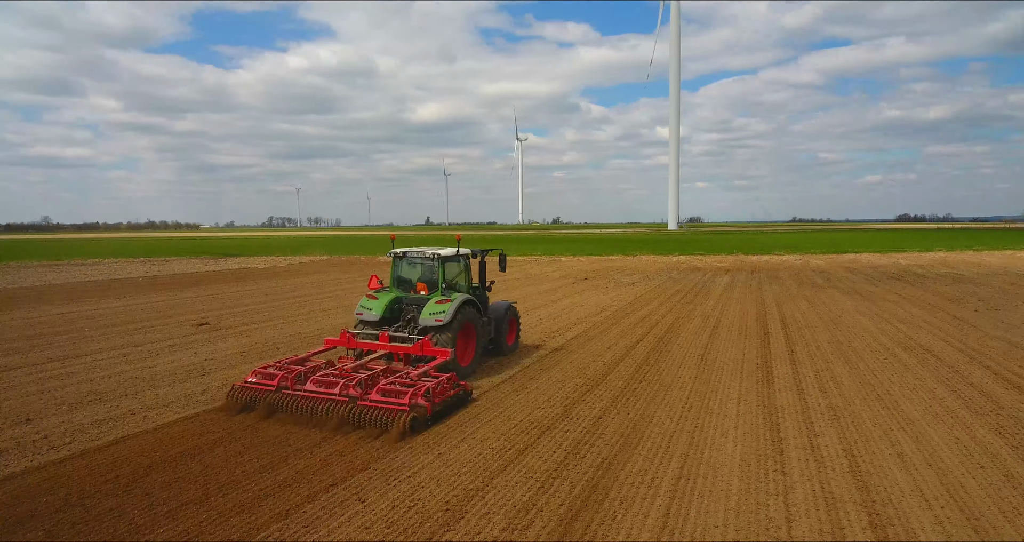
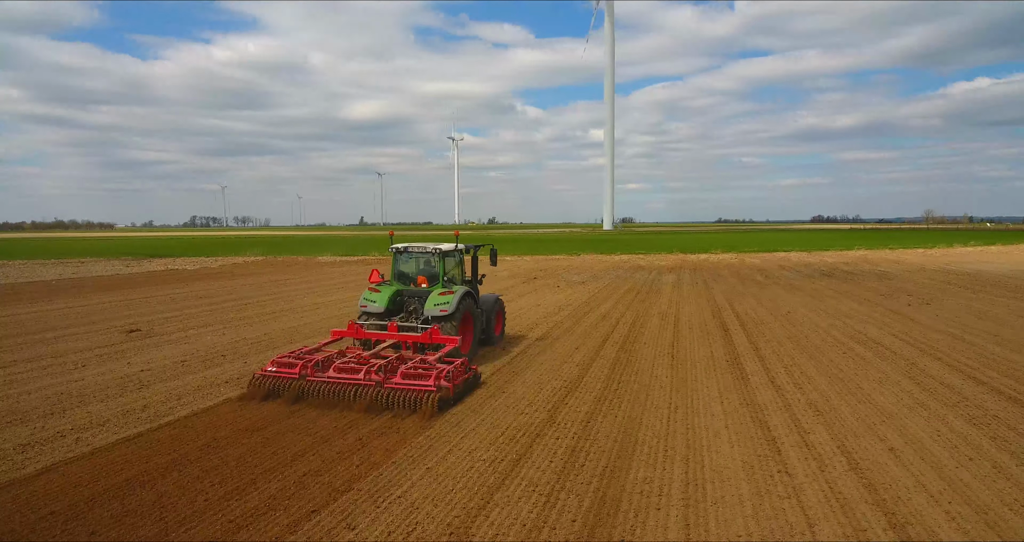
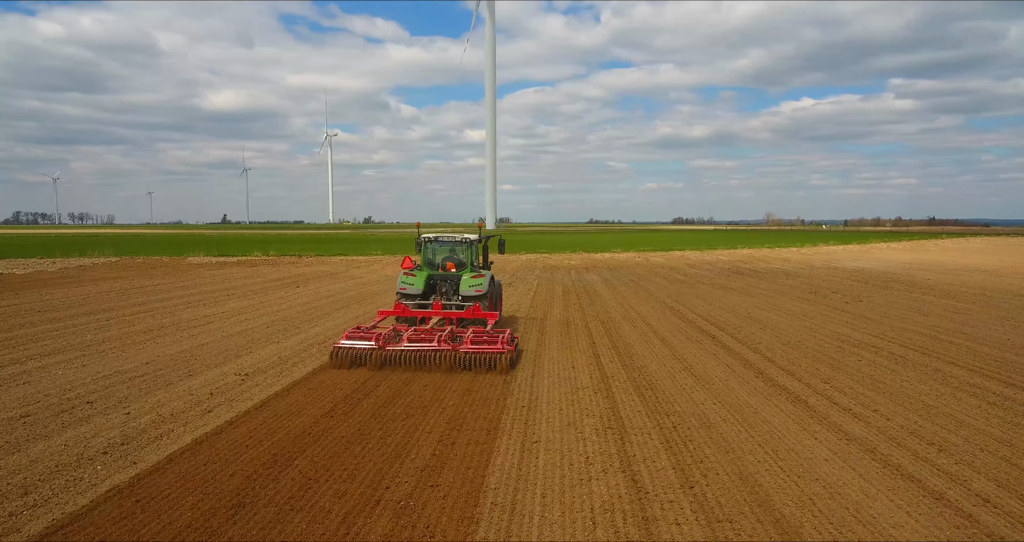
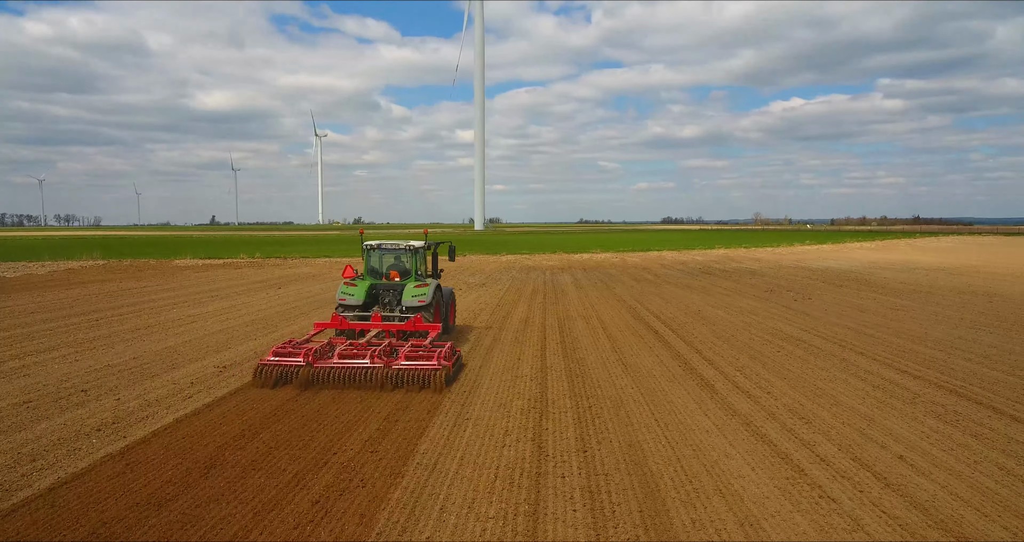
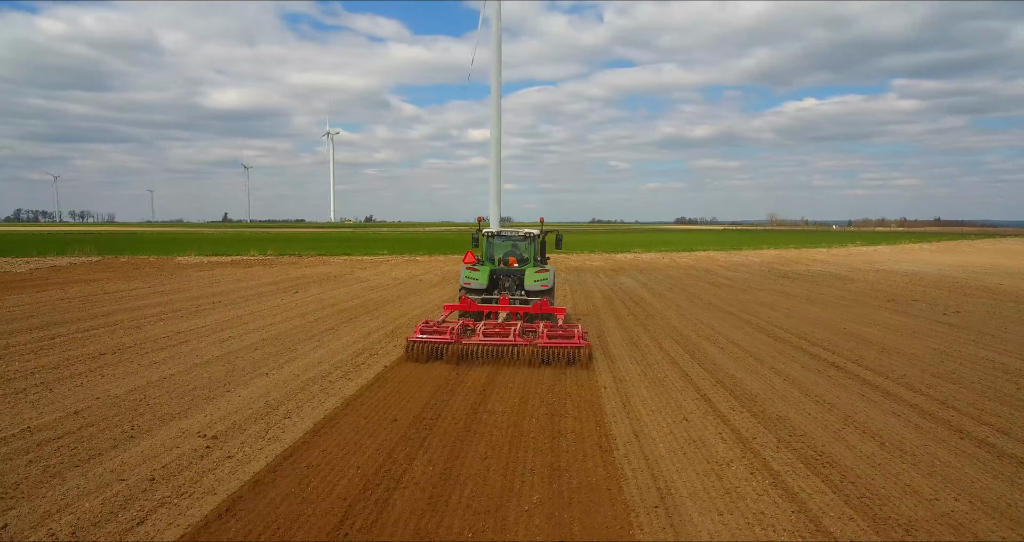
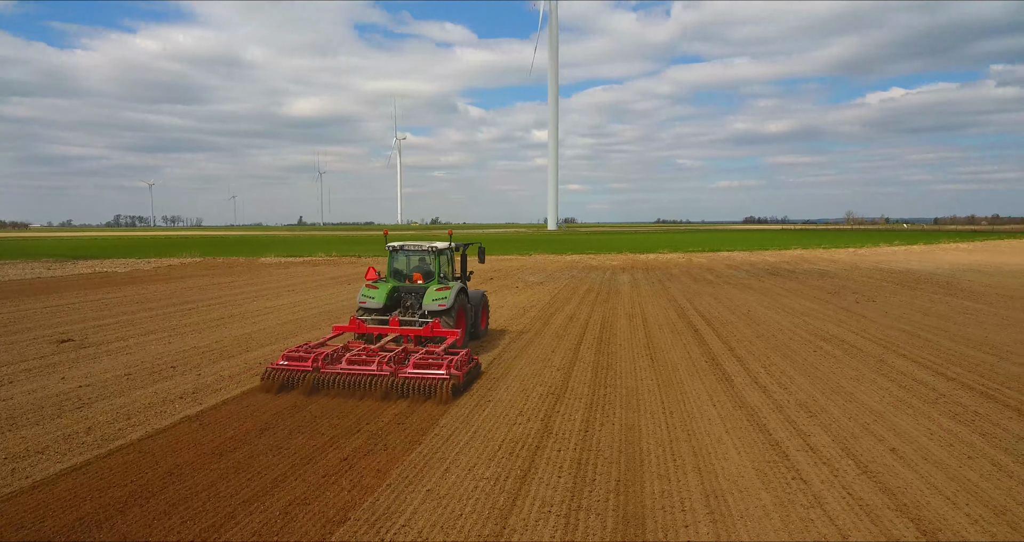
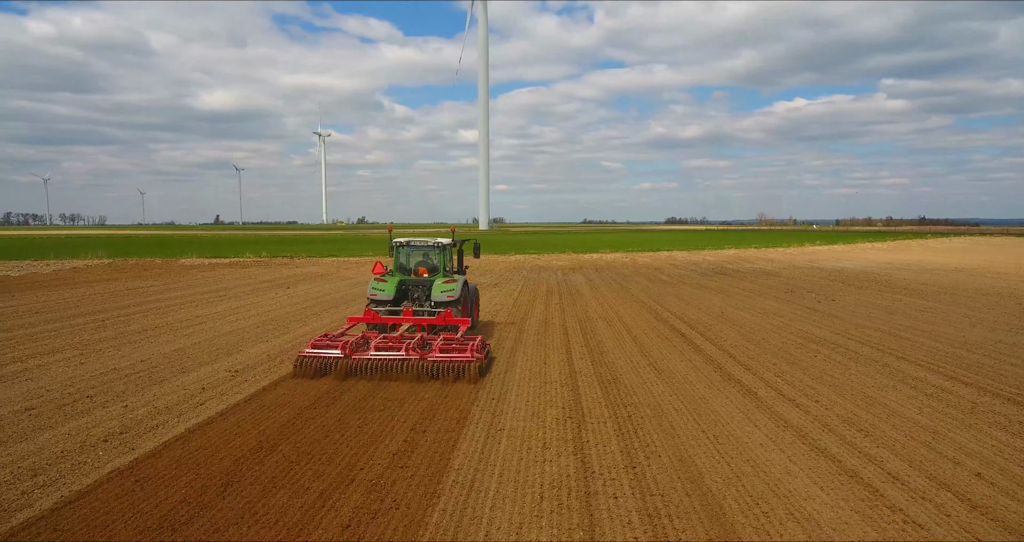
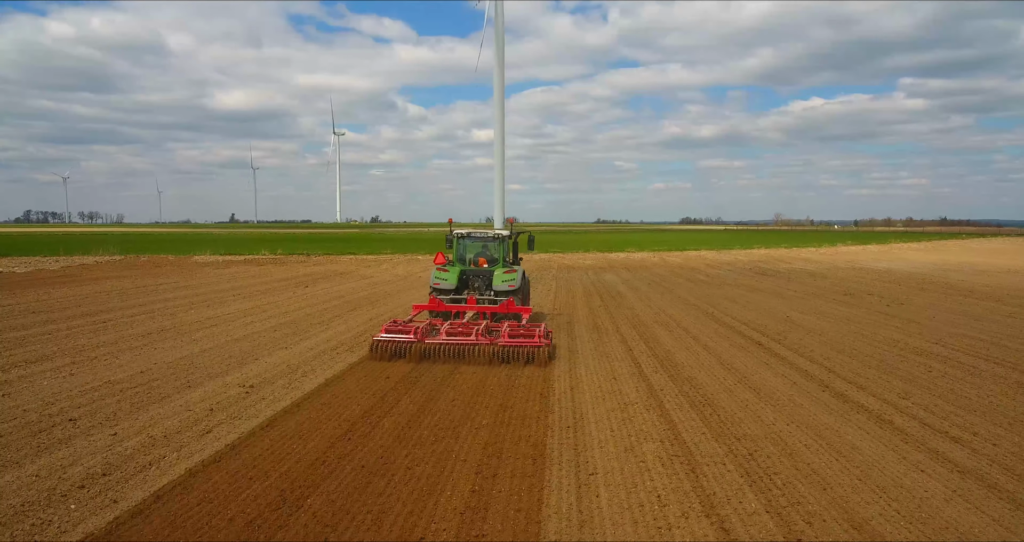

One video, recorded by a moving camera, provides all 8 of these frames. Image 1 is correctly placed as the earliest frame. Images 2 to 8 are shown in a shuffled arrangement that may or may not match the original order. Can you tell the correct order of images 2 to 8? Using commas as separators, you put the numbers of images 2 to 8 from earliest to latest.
2, 6, 4, 7, 3, 8, 5
